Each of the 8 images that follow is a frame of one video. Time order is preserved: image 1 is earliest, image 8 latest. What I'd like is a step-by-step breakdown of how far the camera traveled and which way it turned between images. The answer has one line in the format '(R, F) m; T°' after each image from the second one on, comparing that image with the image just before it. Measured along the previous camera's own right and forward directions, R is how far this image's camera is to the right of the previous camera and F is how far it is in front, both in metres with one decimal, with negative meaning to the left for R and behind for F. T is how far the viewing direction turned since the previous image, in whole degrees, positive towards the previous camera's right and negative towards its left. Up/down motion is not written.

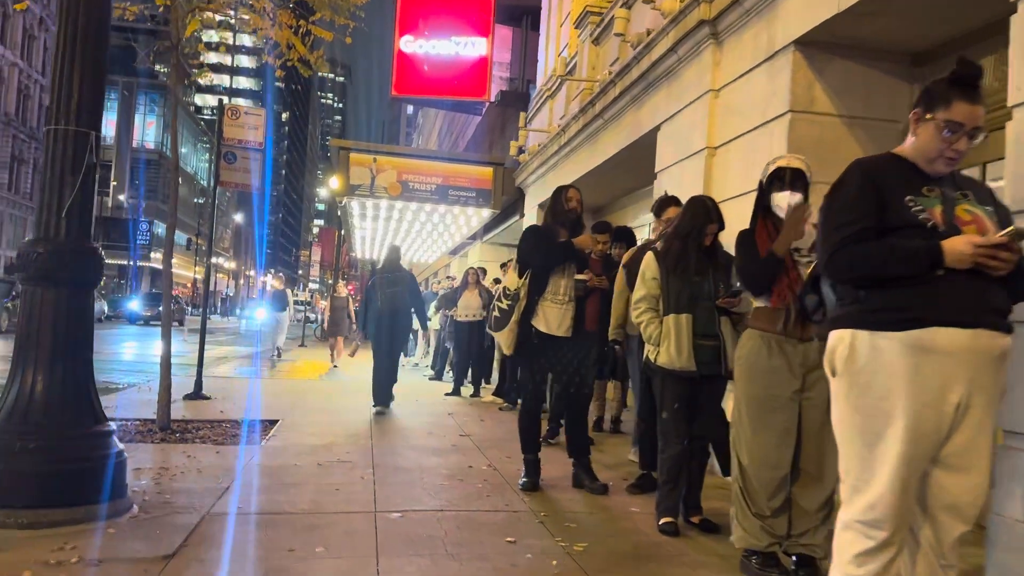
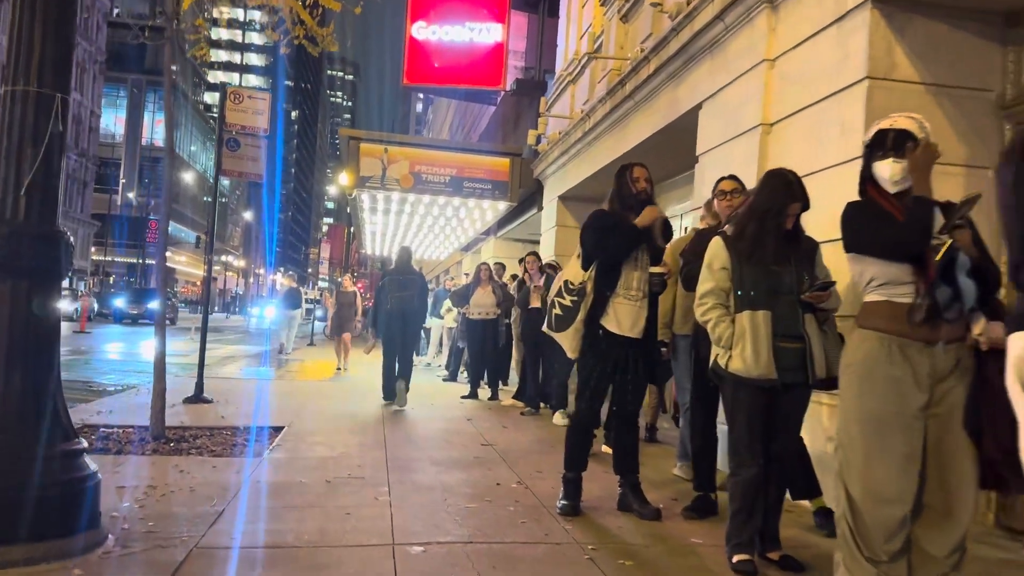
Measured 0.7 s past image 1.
(-0.1, +0.7) m; -1°
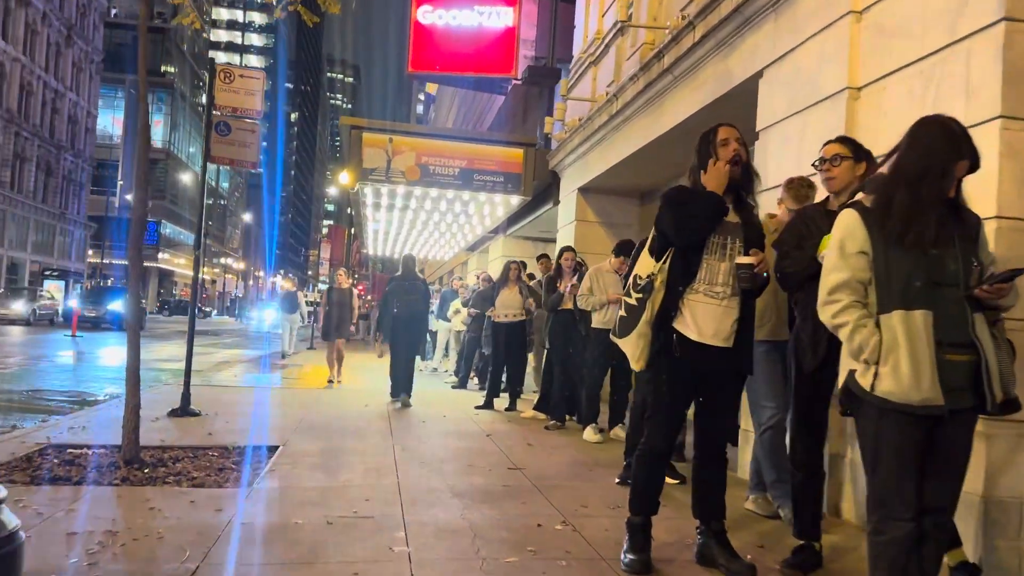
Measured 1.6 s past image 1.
(-0.2, +0.9) m; 0°
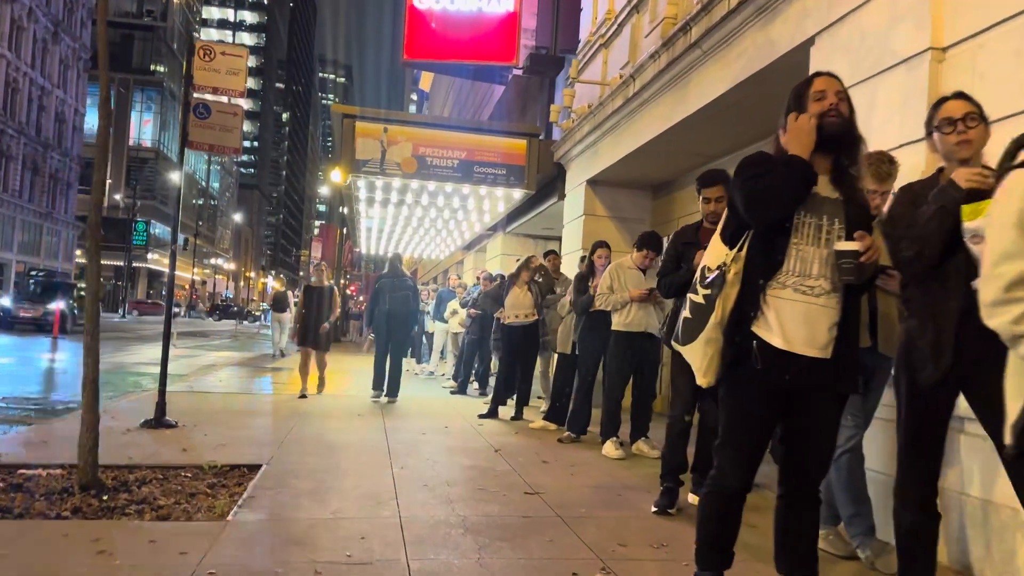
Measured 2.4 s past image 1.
(-0.1, +0.7) m; +1°
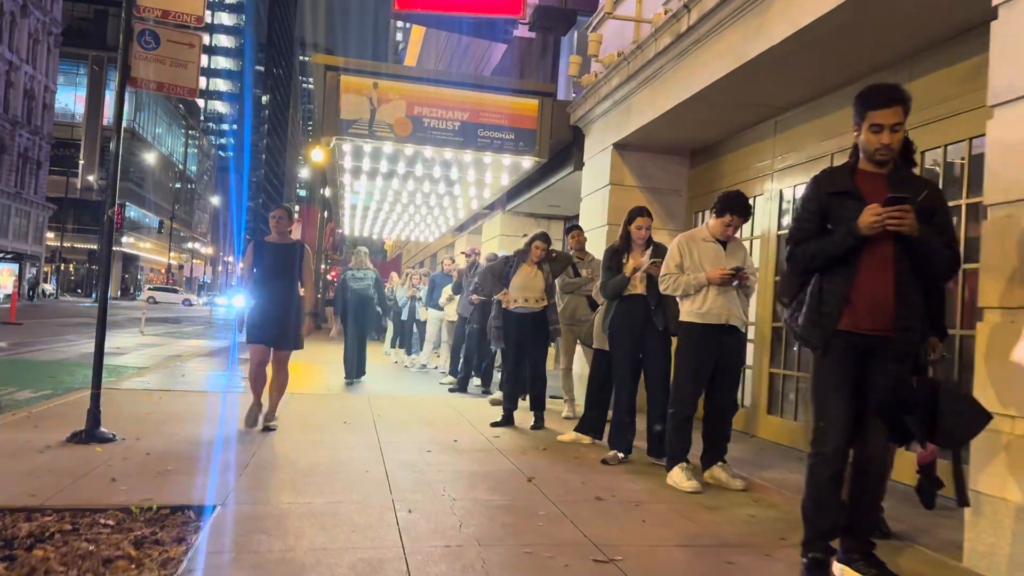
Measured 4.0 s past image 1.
(-0.3, +1.5) m; +1°
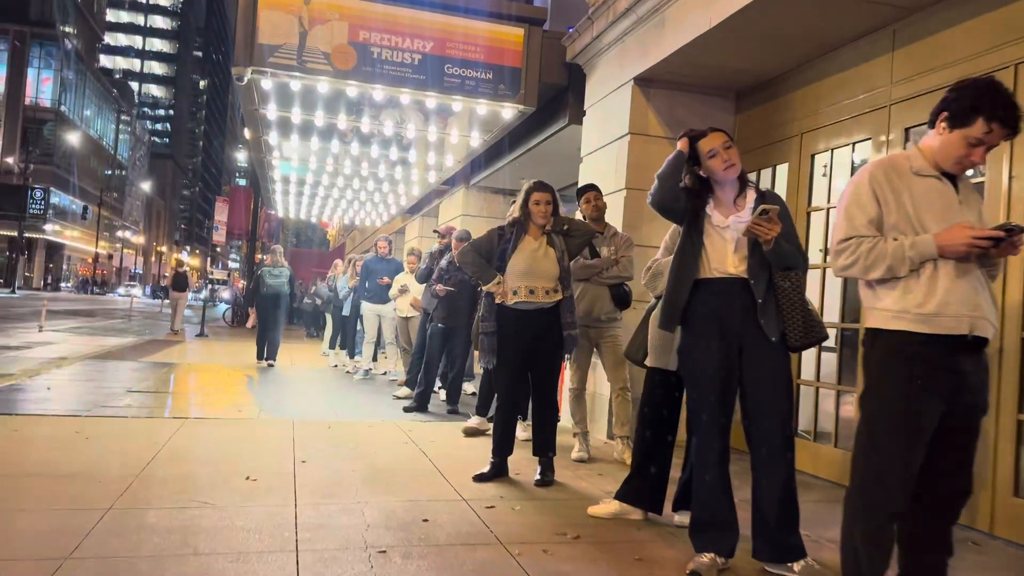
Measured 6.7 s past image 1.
(-0.3, +2.4) m; +4°
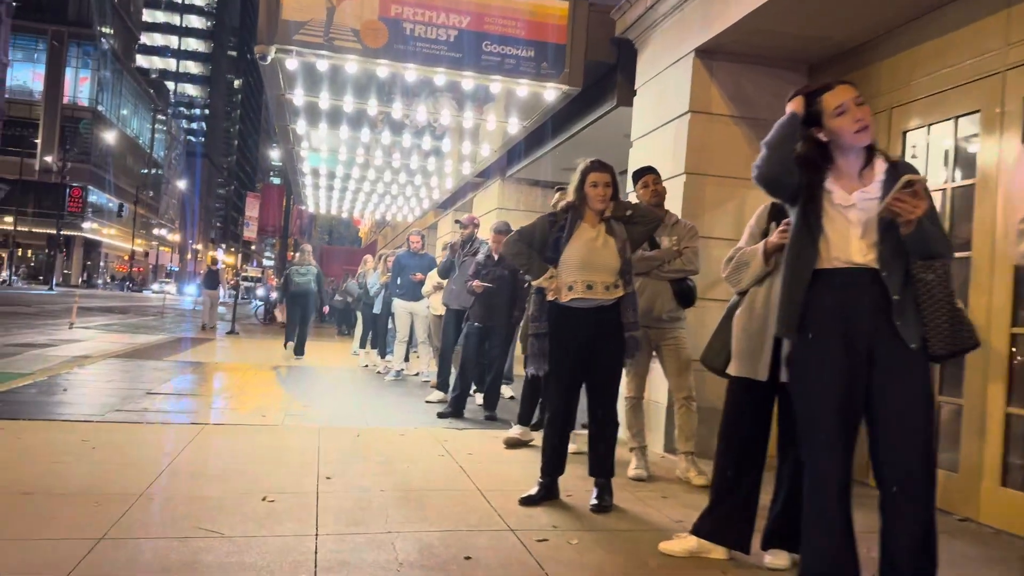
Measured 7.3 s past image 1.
(-0.1, +0.6) m; -2°
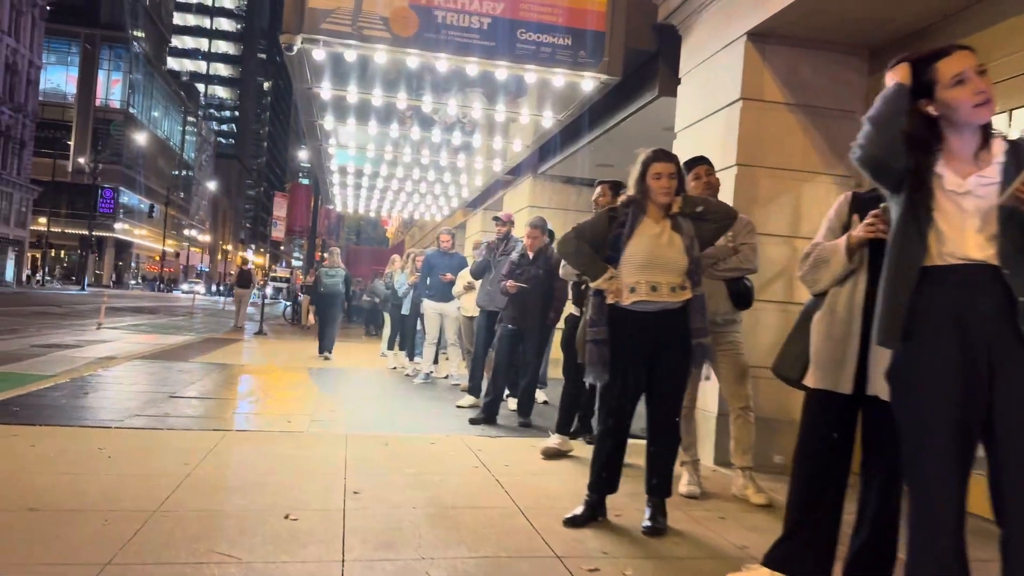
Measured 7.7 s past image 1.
(-0.1, +0.3) m; -2°
